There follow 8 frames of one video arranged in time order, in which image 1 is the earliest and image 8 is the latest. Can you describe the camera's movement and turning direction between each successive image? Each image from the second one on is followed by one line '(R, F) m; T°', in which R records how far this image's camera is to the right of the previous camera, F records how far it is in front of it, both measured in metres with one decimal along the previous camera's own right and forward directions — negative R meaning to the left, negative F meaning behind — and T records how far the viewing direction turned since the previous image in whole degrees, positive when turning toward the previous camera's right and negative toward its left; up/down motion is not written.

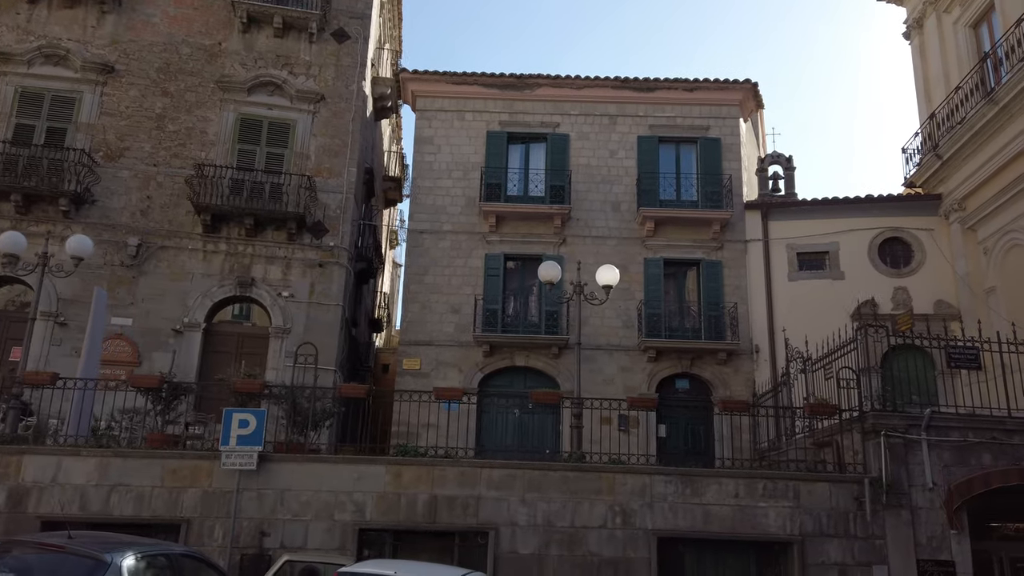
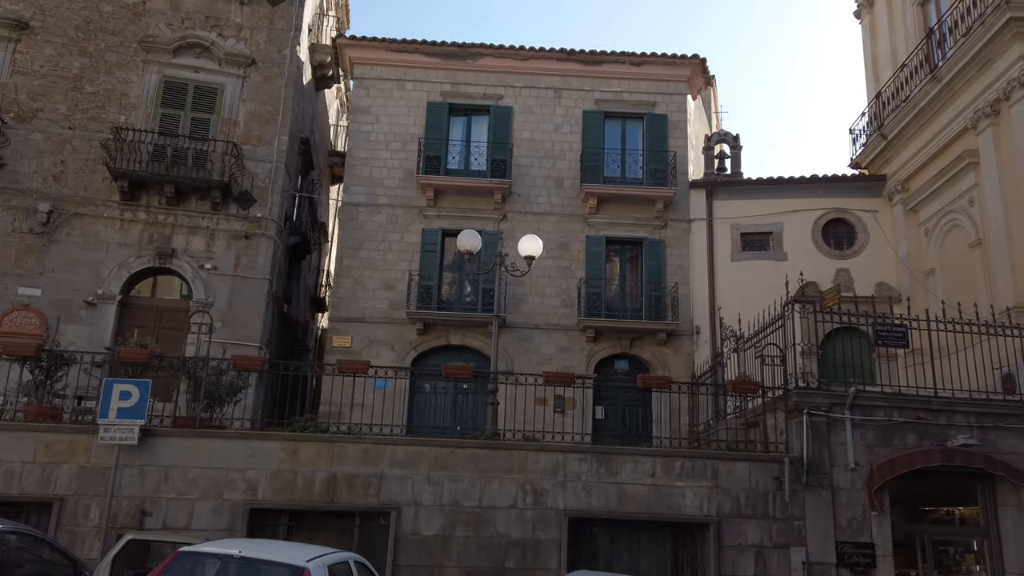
(+0.8, +0.6) m; +2°
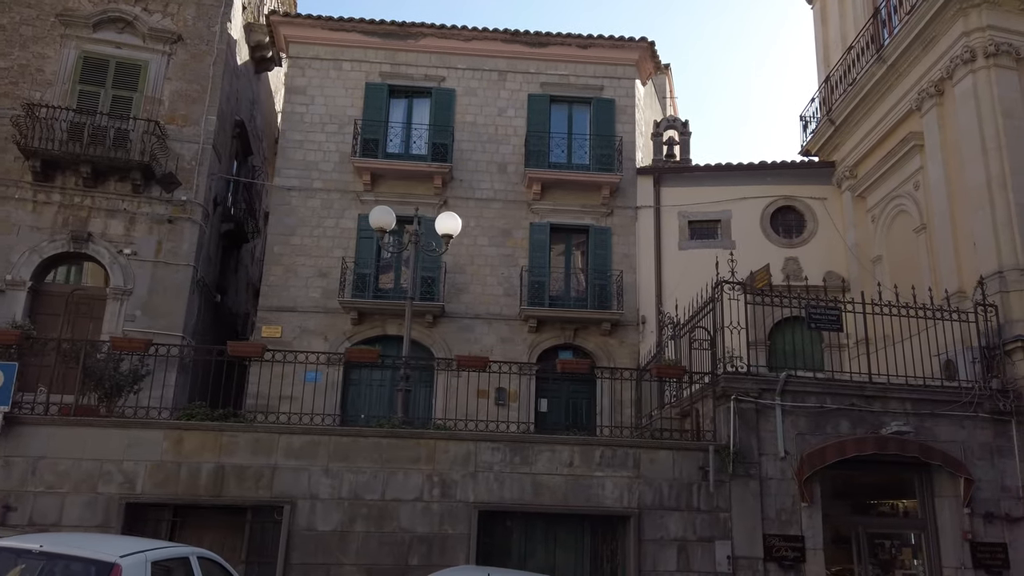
(+0.8, +0.6) m; +2°
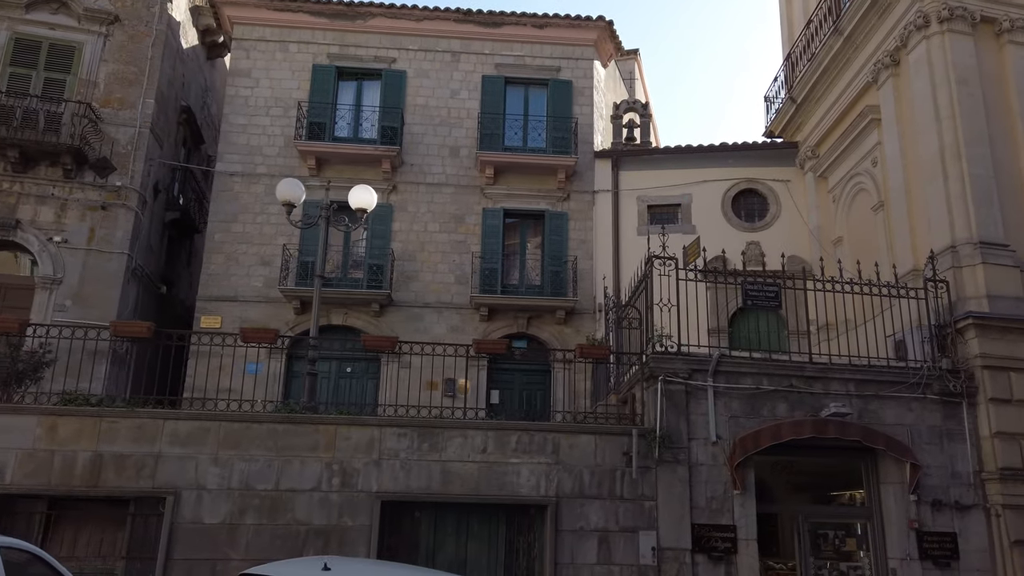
(+1.0, +0.6) m; 0°
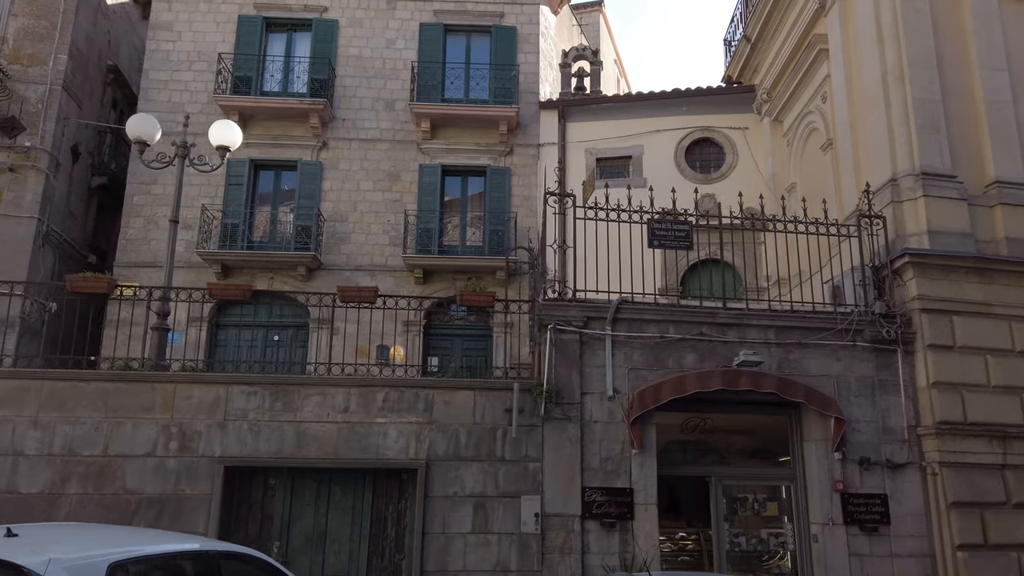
(+1.5, +1.0) m; -1°
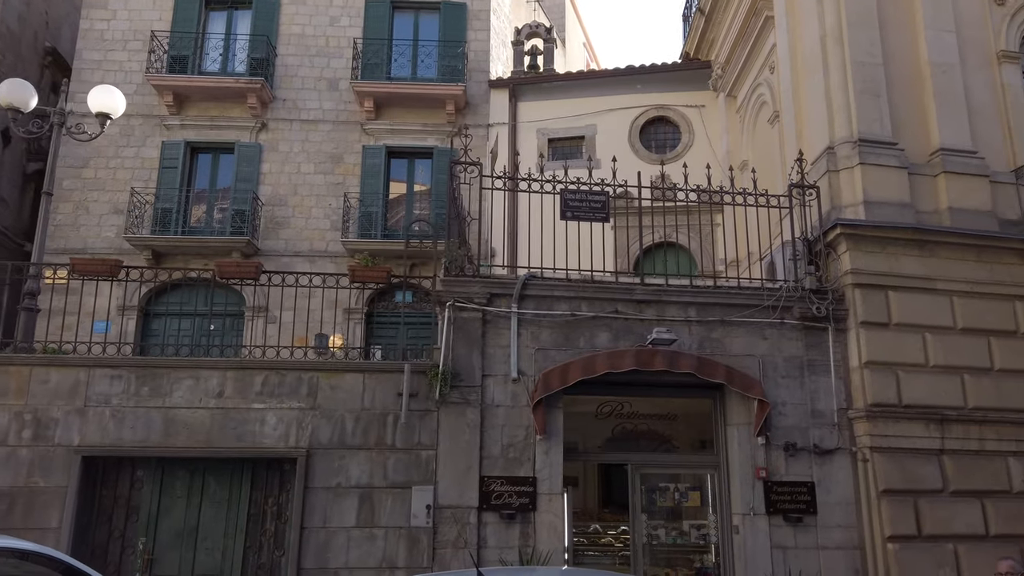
(+1.0, +0.6) m; 0°
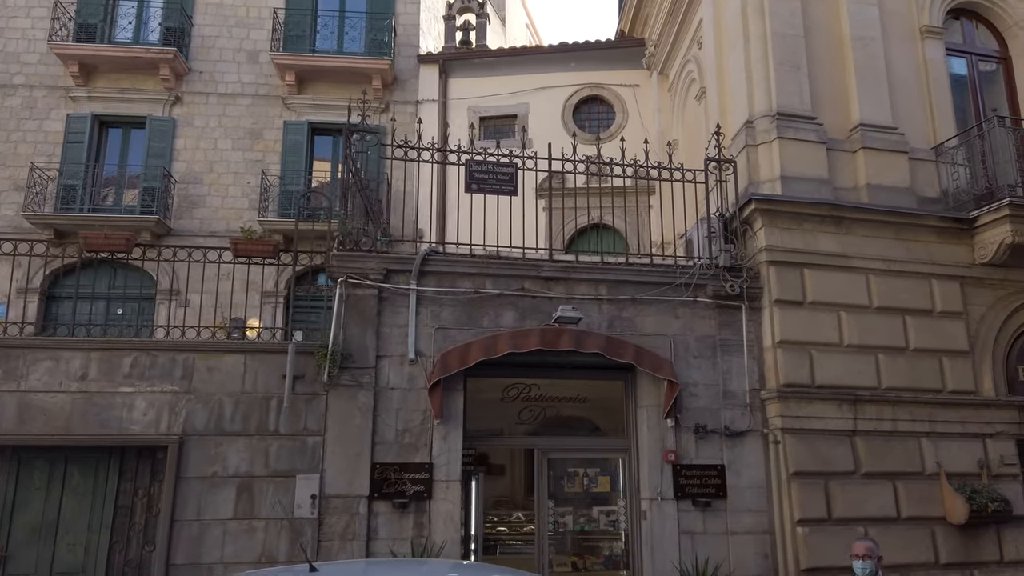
(+0.6, +0.4) m; +3°
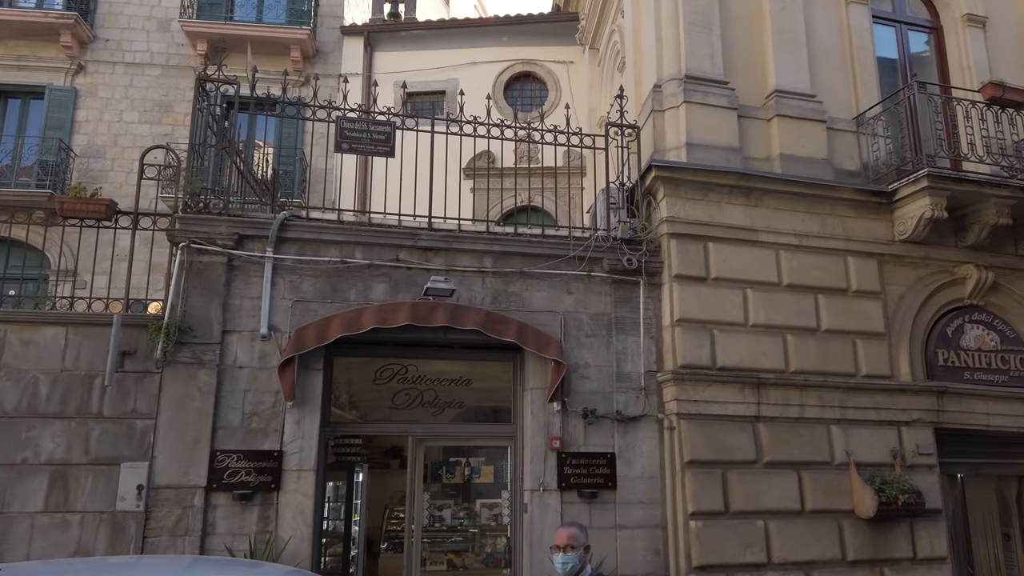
(+1.0, +0.7) m; +2°
